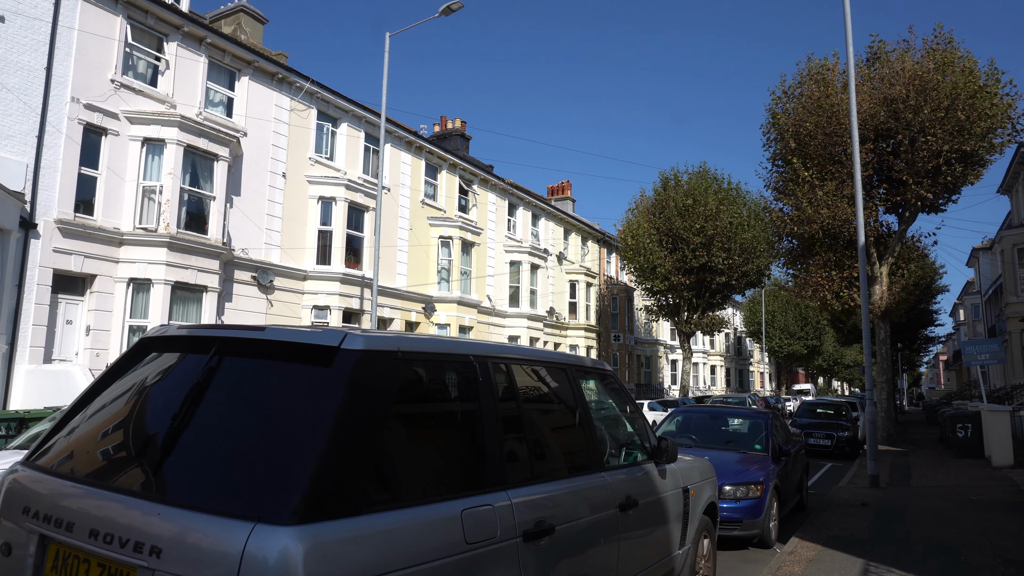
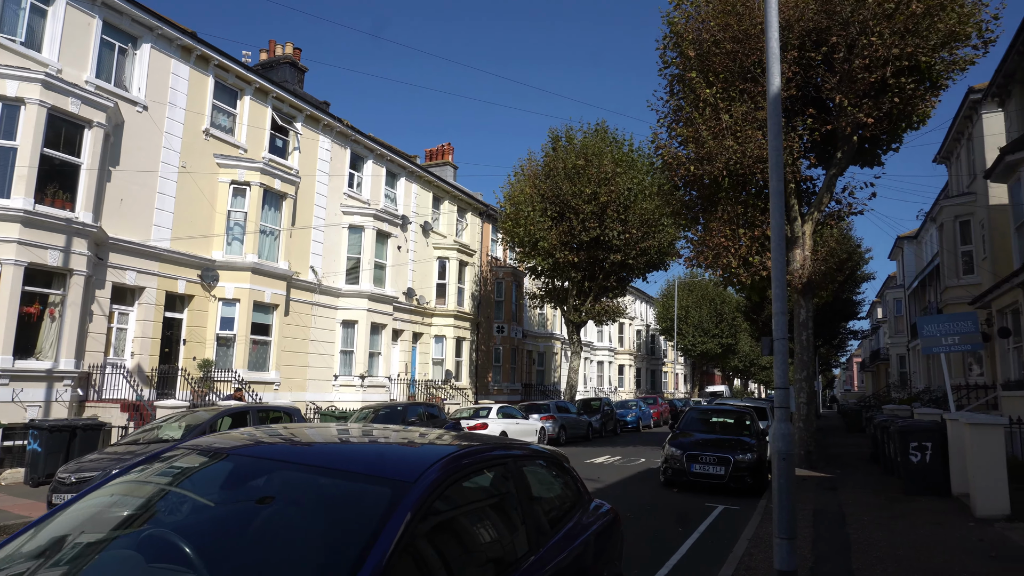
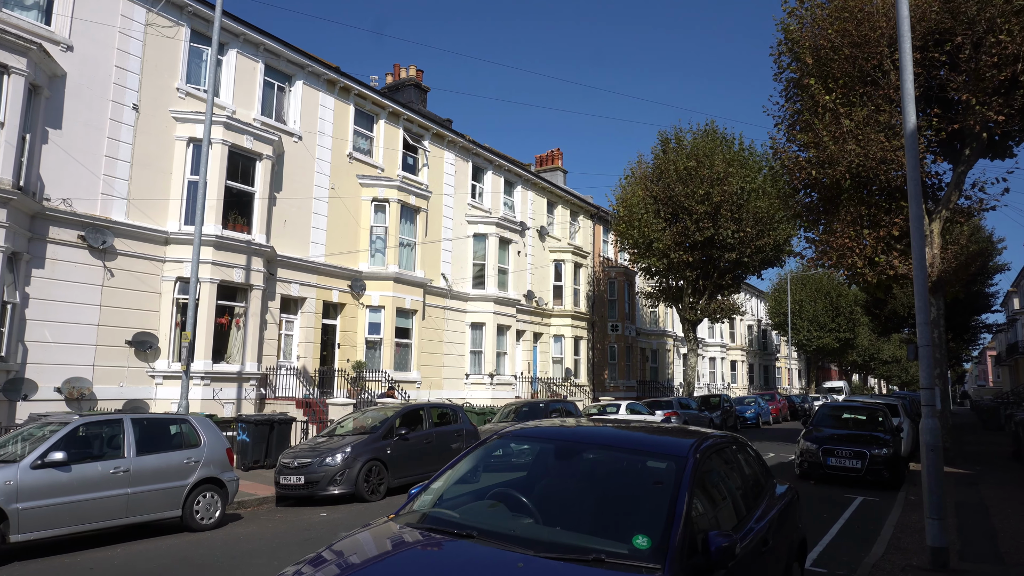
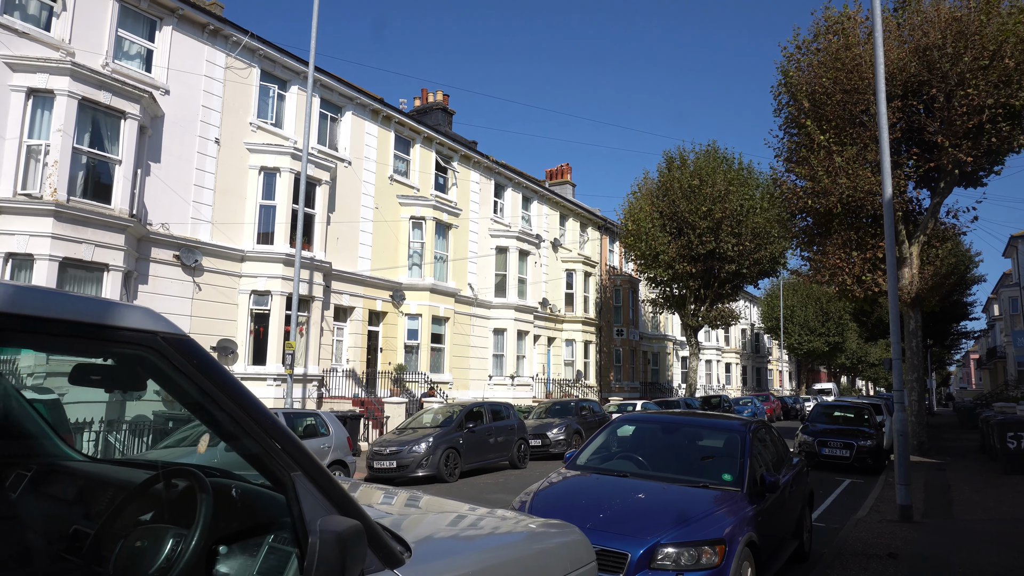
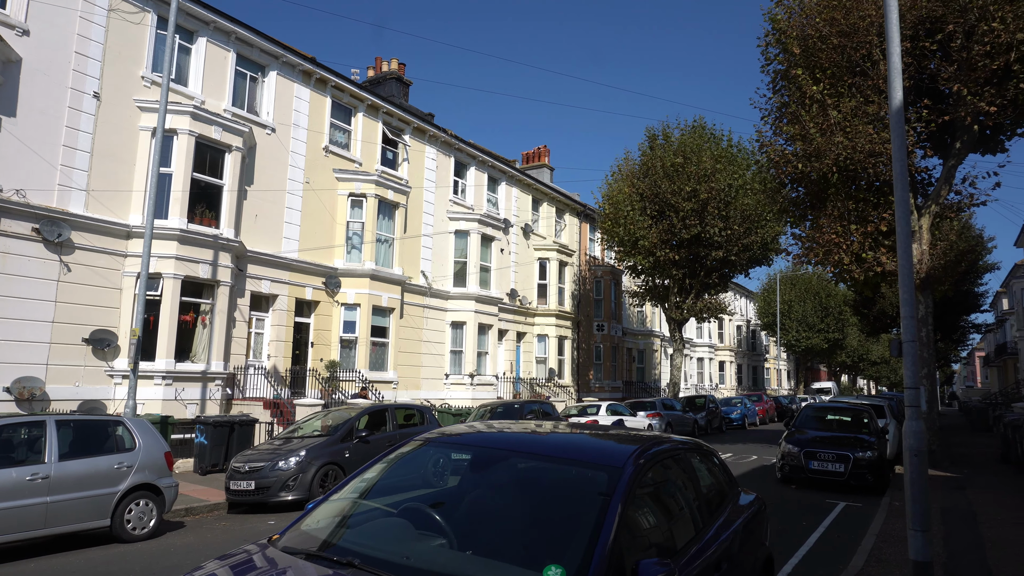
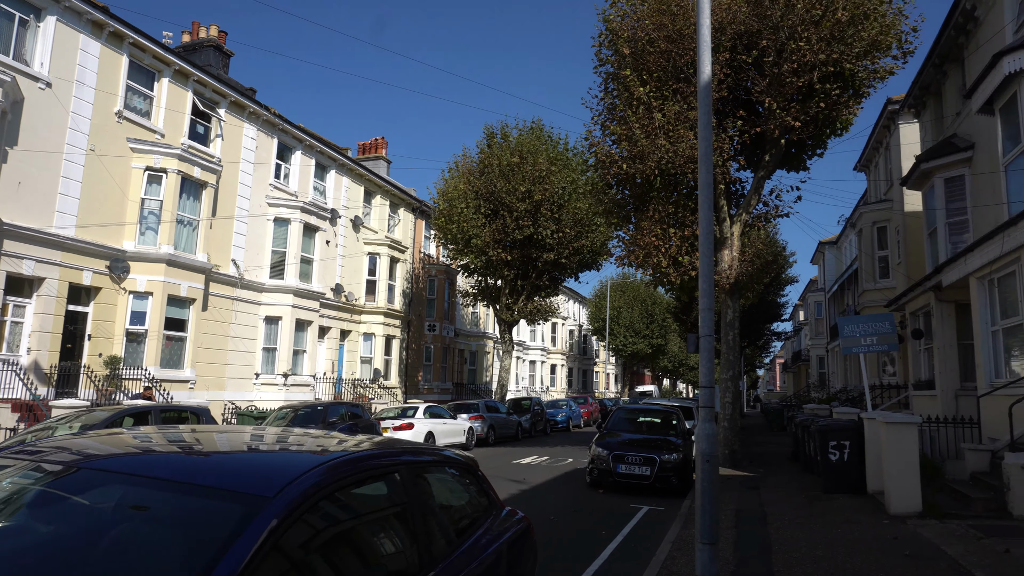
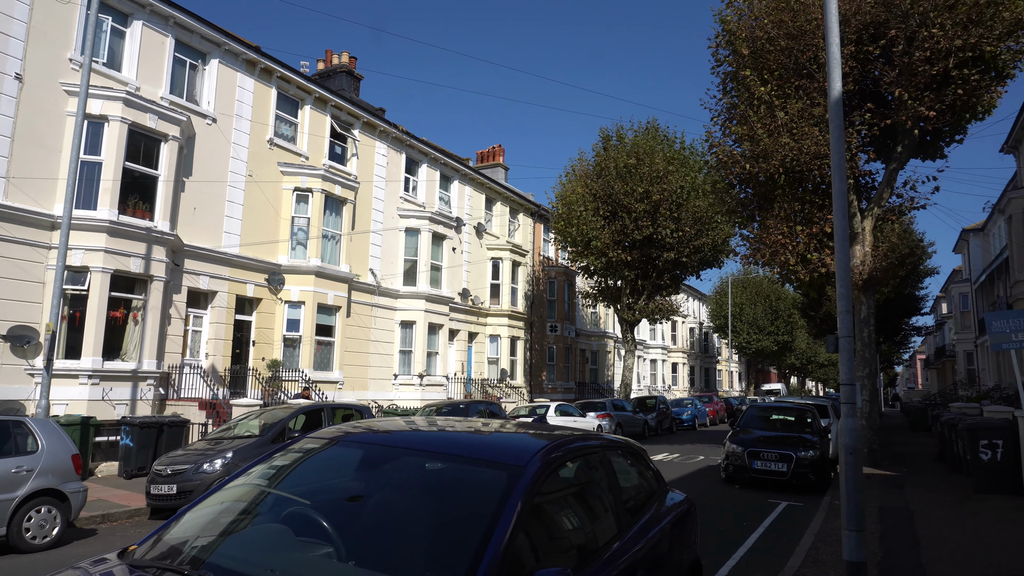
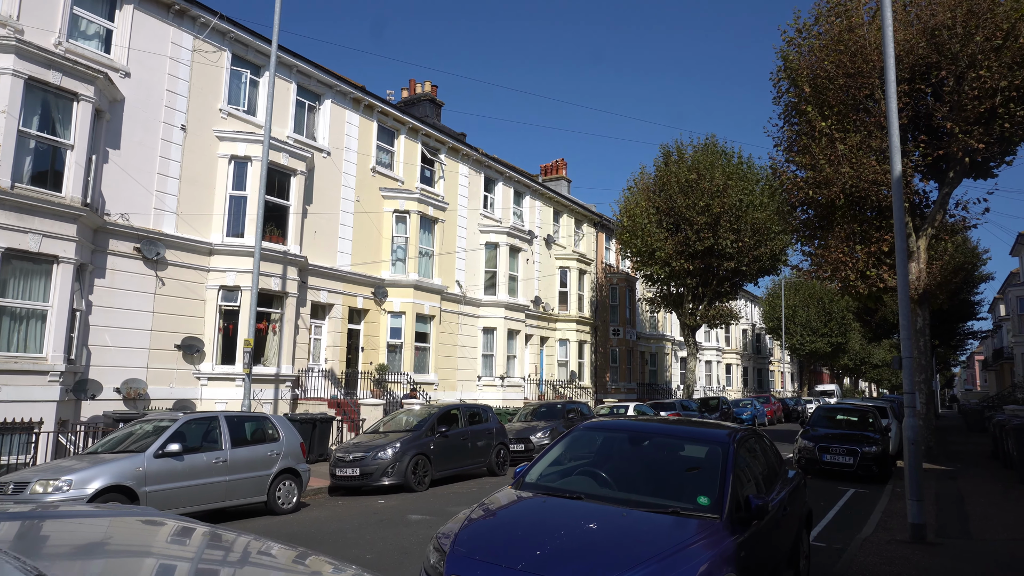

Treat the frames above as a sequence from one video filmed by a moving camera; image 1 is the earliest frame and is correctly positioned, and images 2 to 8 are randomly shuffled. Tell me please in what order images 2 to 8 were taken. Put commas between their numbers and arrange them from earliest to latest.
4, 8, 3, 5, 7, 2, 6
